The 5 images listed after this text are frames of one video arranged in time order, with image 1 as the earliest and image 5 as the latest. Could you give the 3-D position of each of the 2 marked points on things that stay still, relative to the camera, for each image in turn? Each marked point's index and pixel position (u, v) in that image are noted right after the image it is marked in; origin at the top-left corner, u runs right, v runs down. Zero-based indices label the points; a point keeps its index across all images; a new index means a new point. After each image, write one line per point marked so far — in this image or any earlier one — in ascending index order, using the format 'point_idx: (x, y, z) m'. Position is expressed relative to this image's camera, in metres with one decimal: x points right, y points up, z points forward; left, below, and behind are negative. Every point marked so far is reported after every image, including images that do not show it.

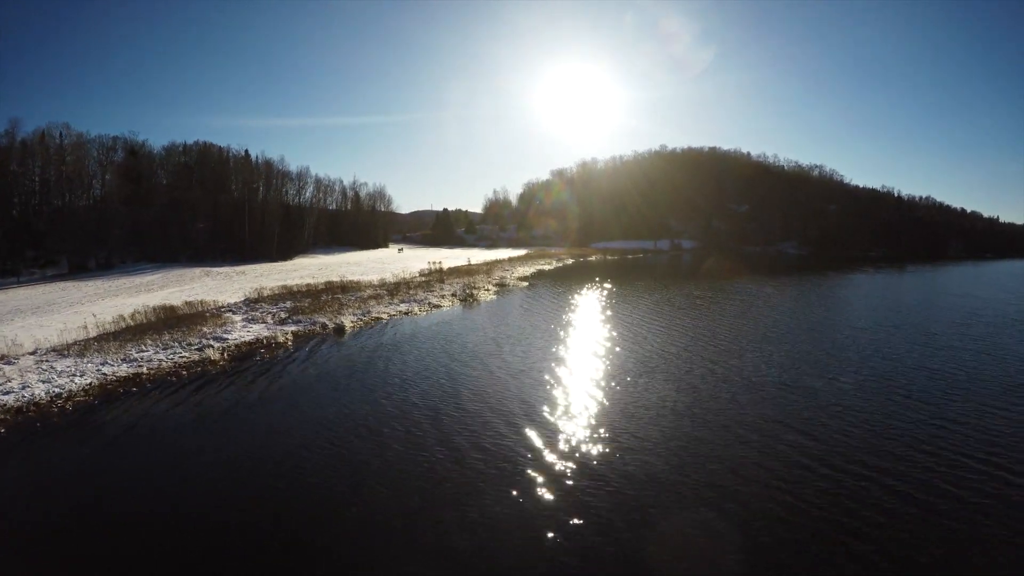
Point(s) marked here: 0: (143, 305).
0: (-14.9, -0.7, +19.2) m
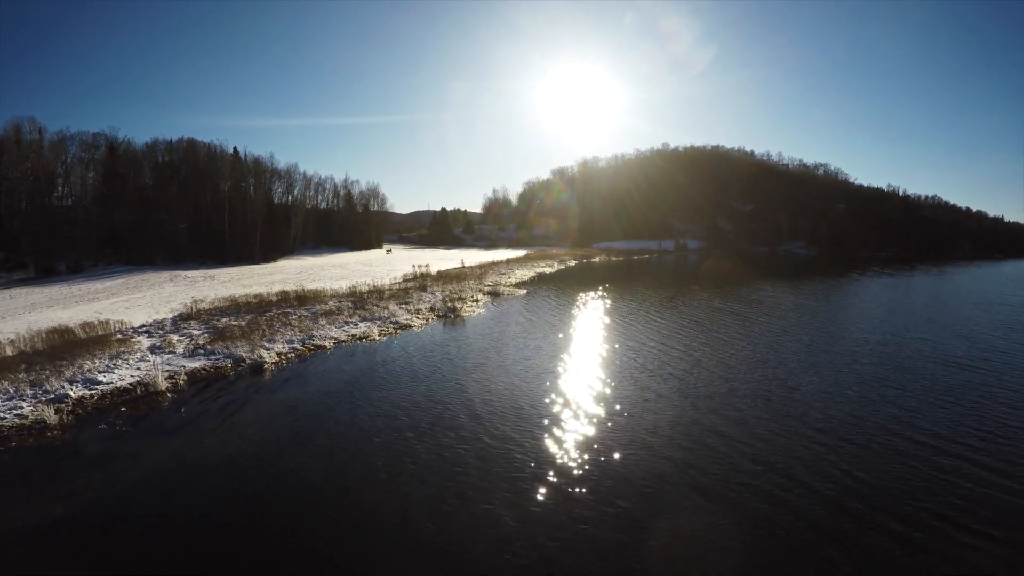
0: (-15.1, -1.0, +16.5) m
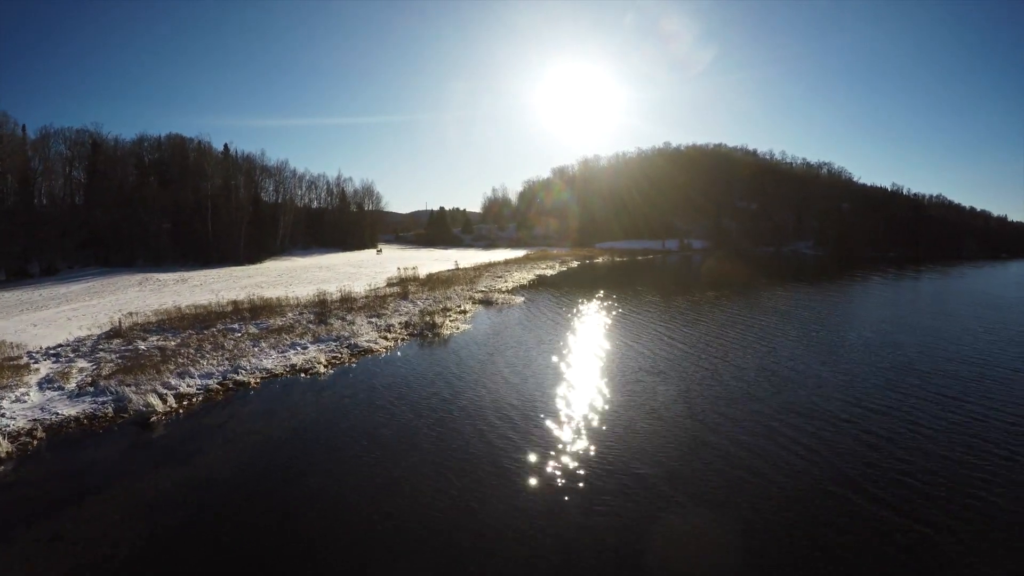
0: (-15.2, -1.2, +14.5) m
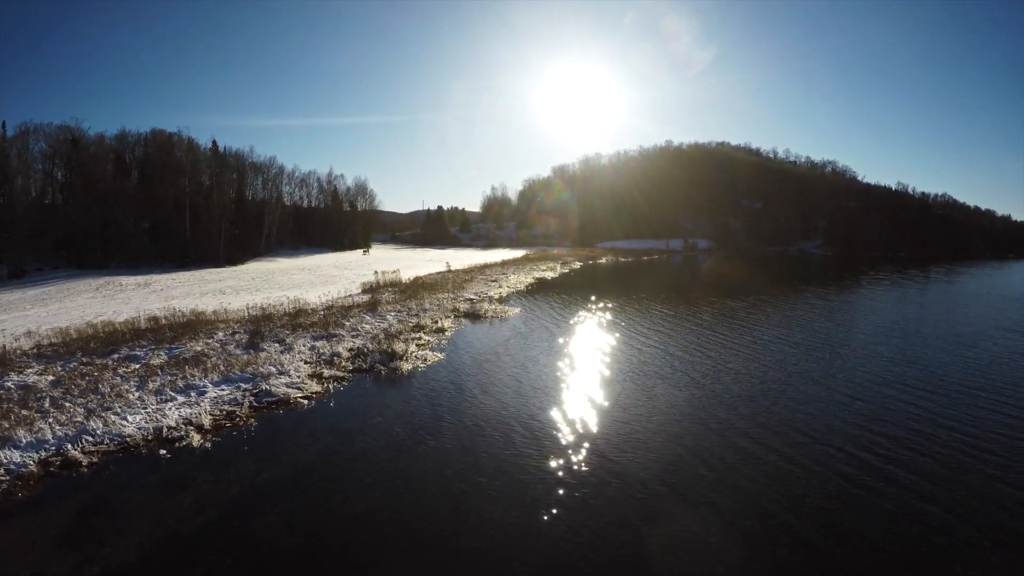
0: (-15.4, -1.5, +12.4) m
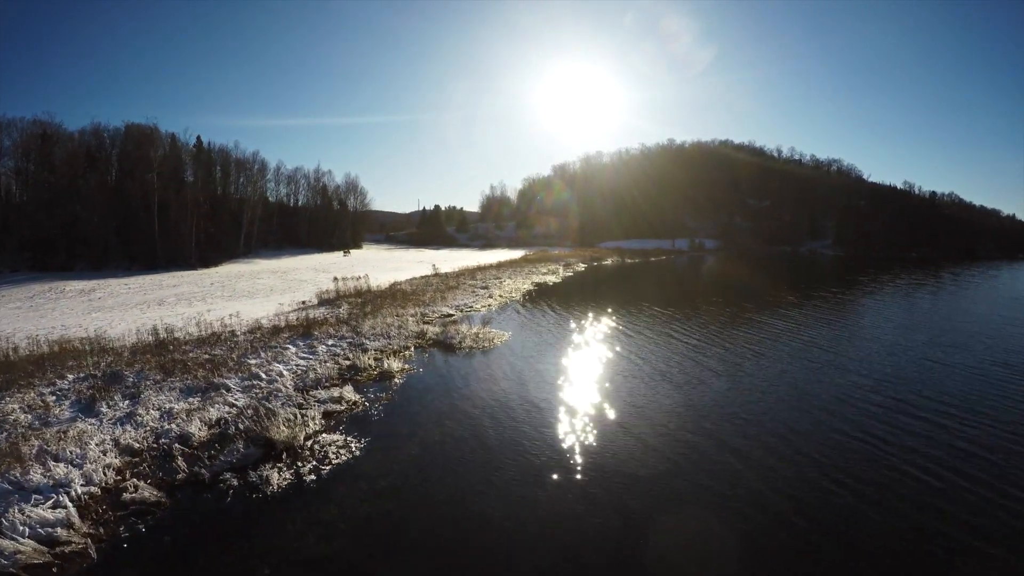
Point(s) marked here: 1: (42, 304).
0: (-15.6, -1.7, +9.7) m
1: (-16.1, -0.6, +16.1) m
